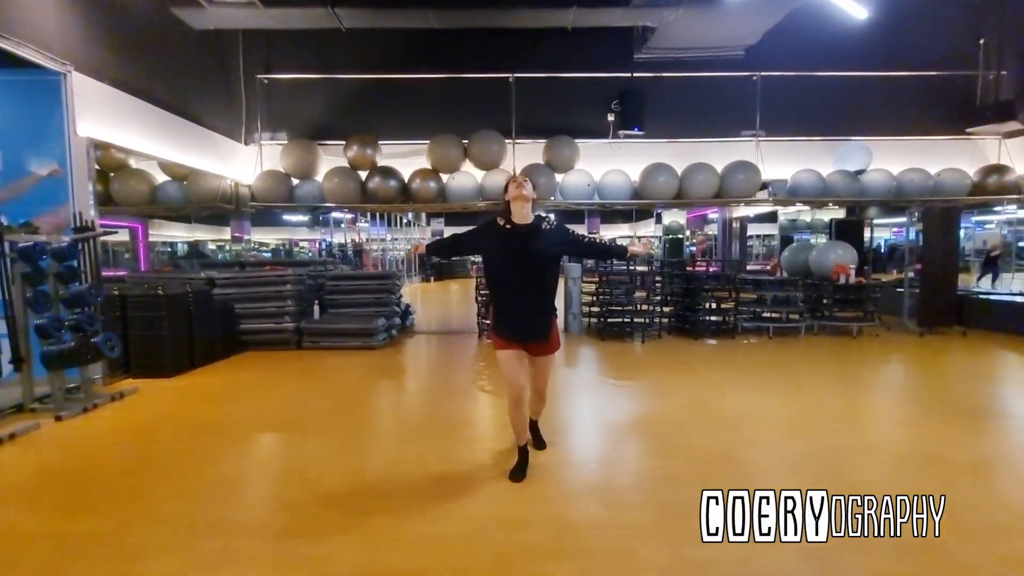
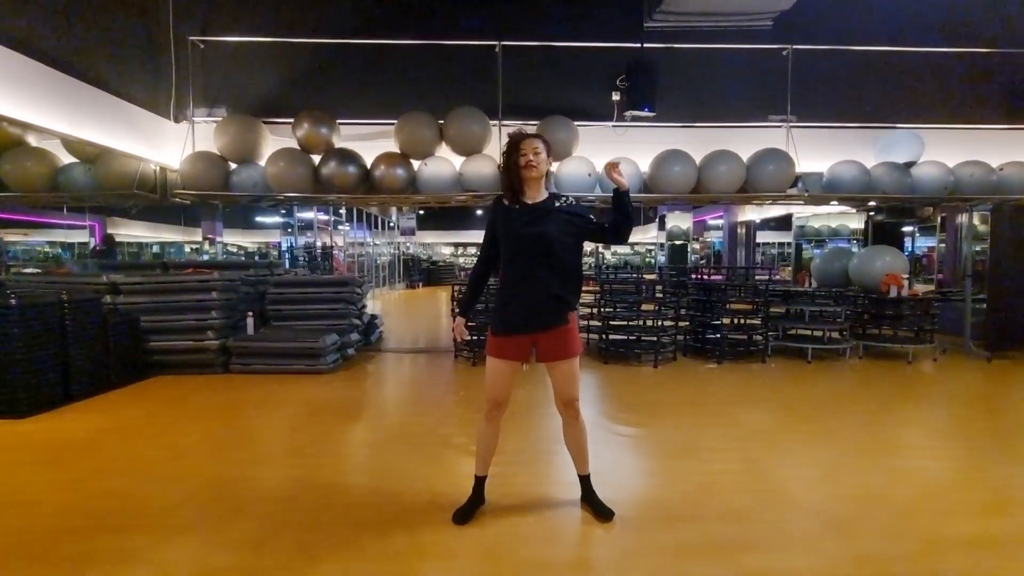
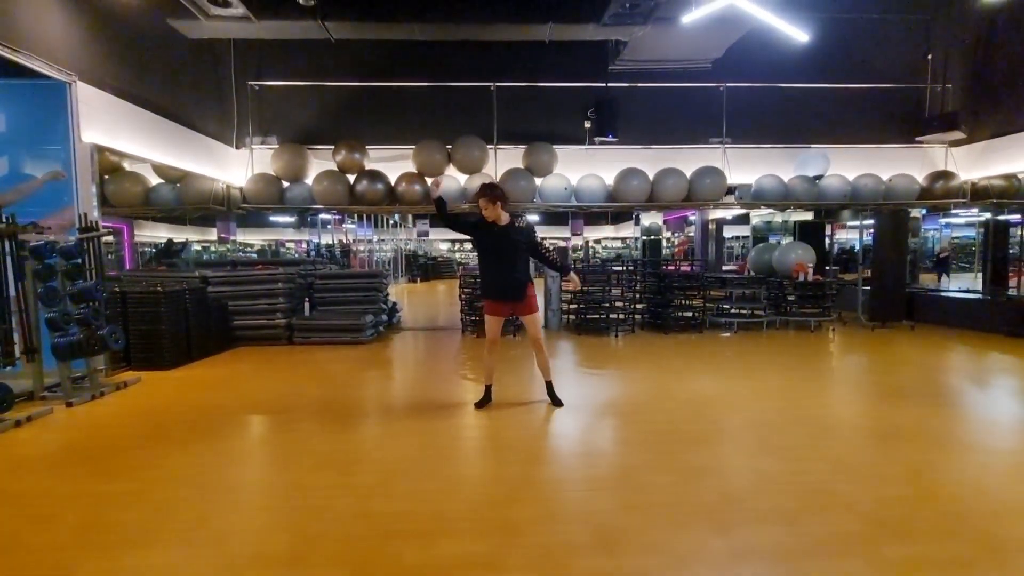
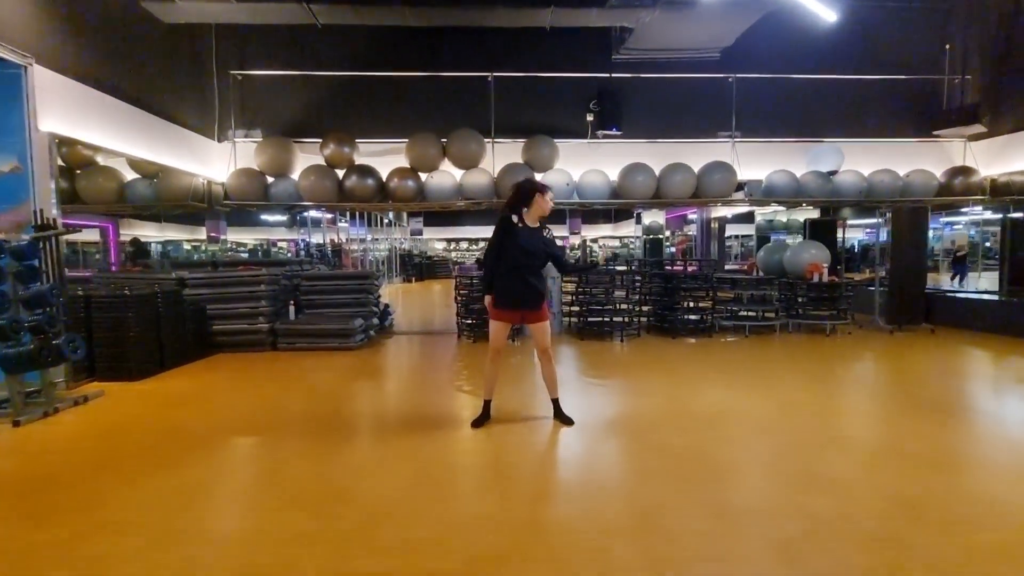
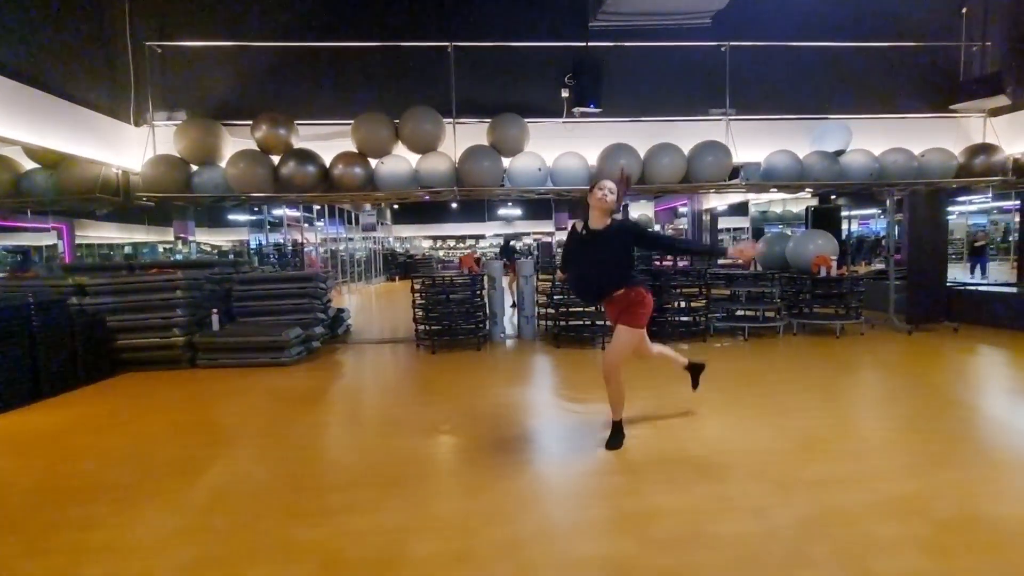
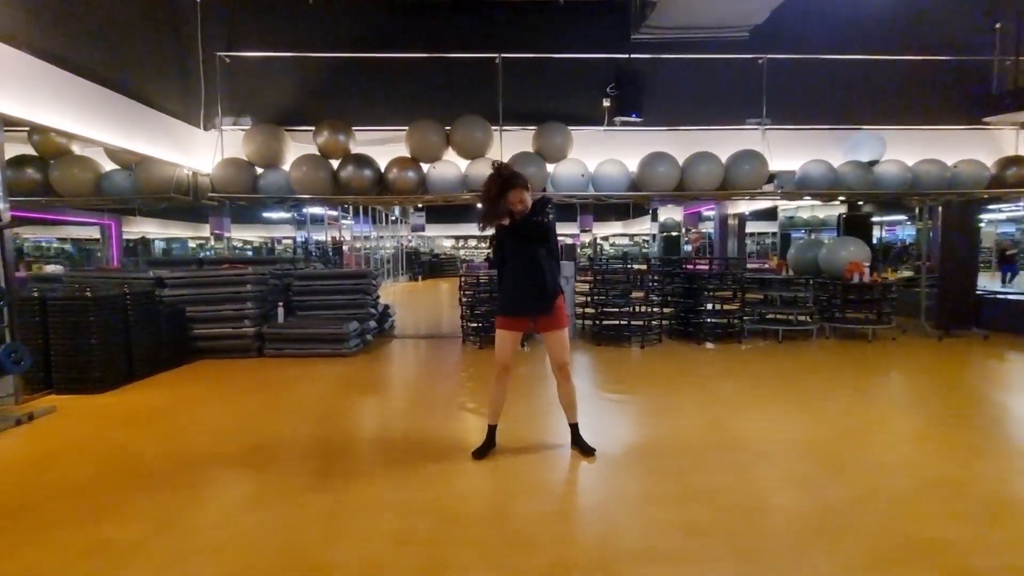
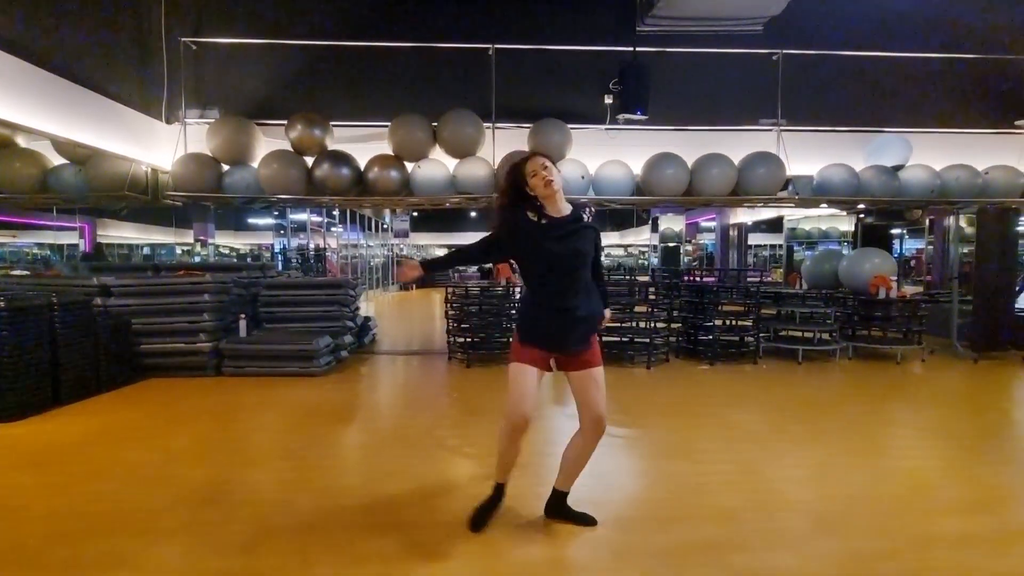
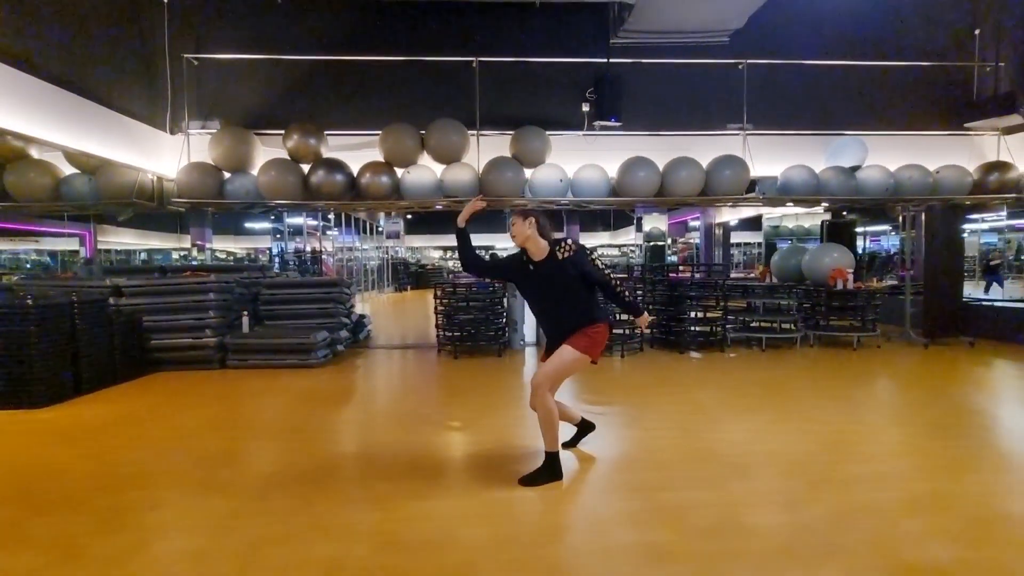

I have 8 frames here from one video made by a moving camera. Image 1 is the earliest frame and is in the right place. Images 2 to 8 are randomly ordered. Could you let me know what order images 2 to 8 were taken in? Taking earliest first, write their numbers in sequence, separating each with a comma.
3, 4, 6, 2, 7, 8, 5
